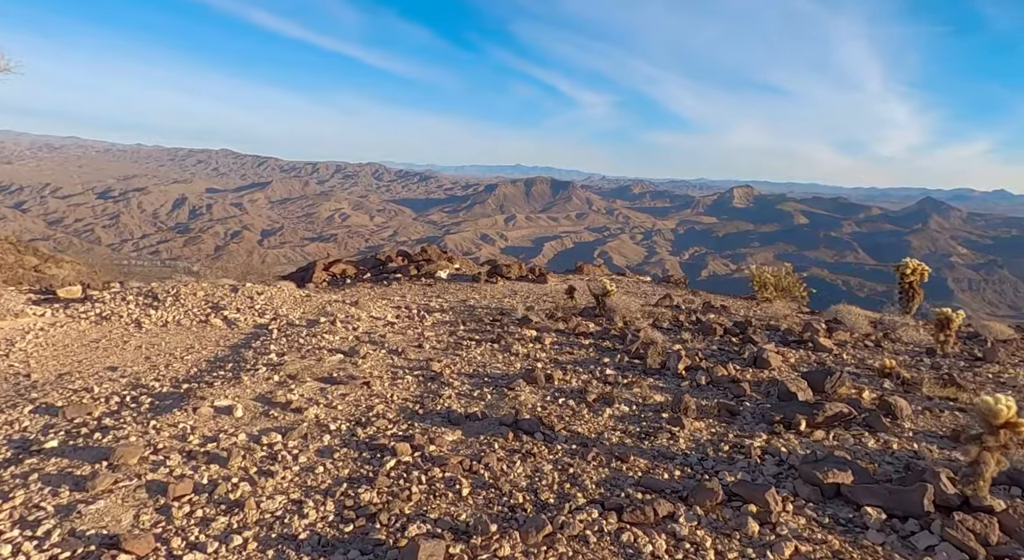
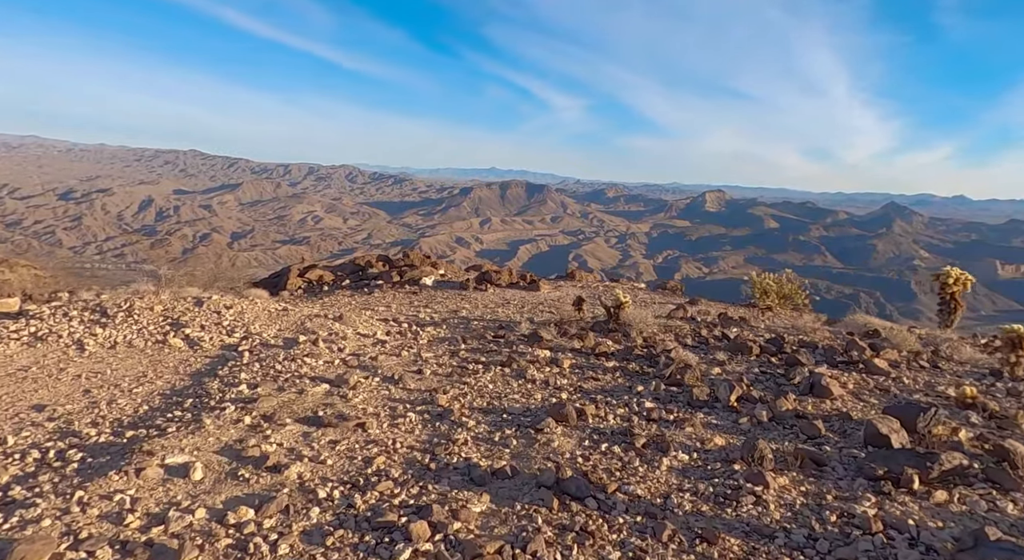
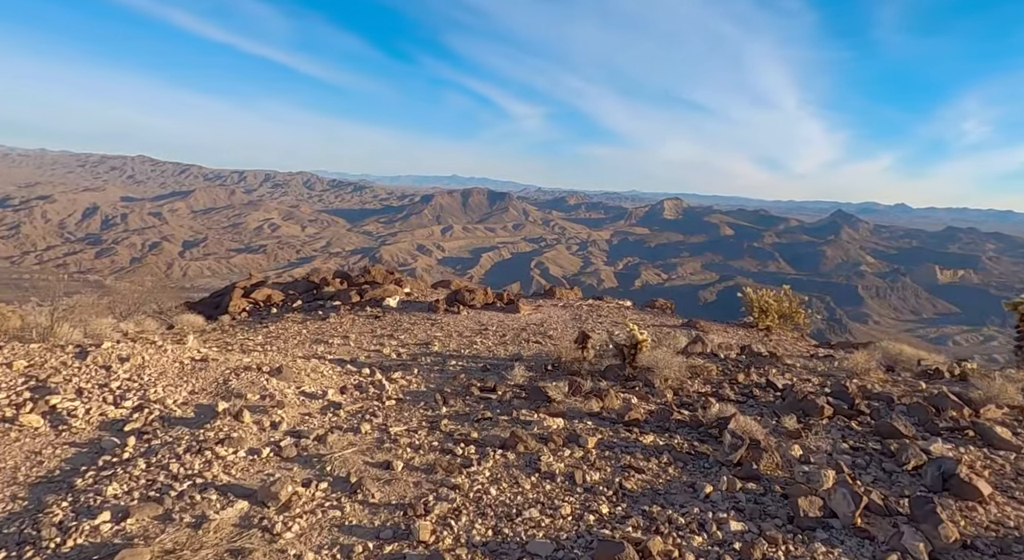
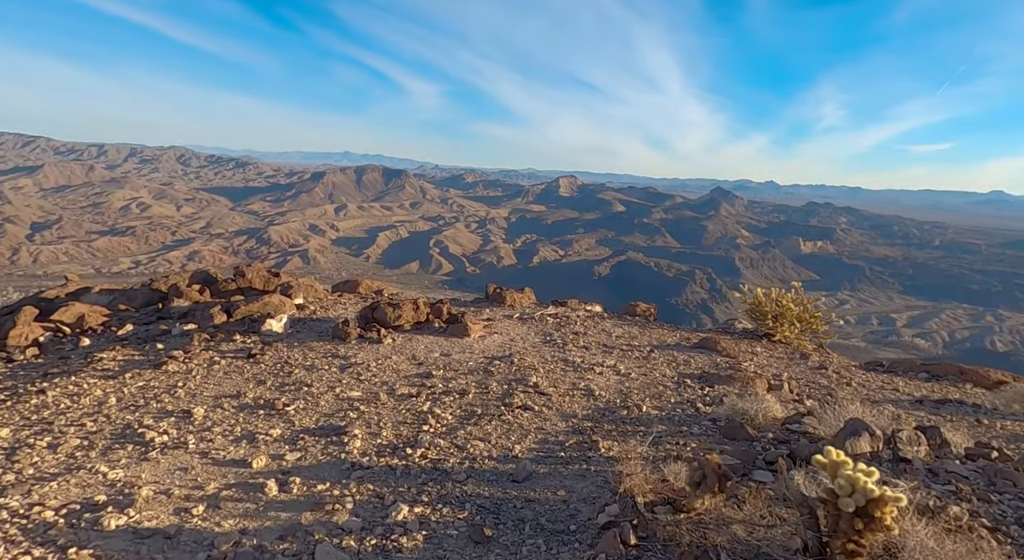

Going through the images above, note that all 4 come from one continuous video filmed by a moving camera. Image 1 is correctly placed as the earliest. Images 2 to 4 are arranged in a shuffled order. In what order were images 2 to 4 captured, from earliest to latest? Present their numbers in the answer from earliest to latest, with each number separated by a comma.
2, 3, 4
